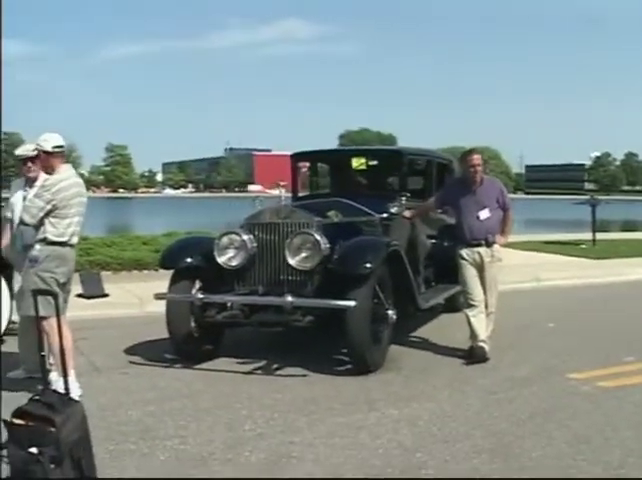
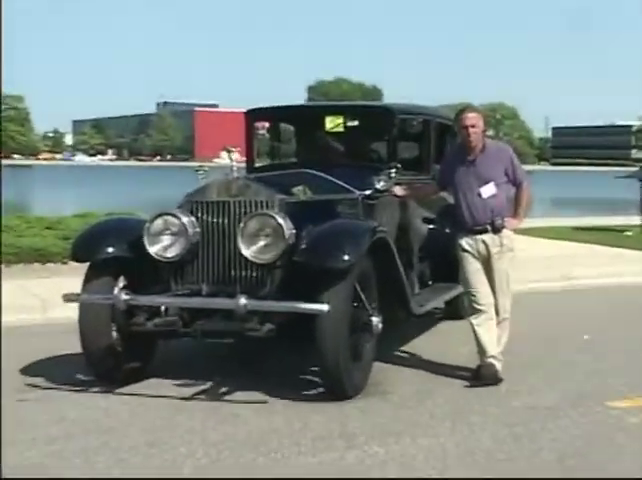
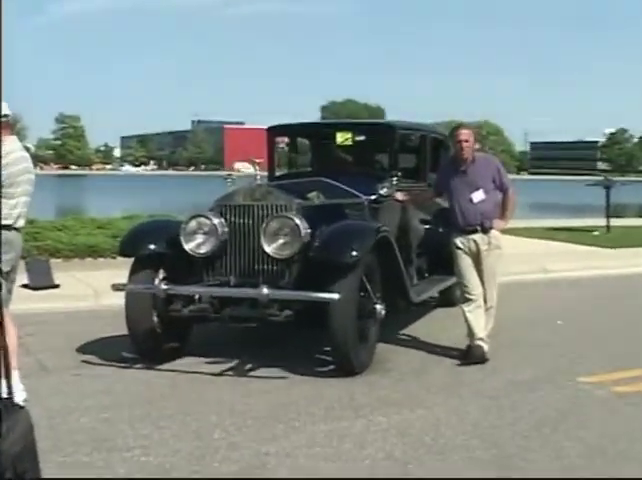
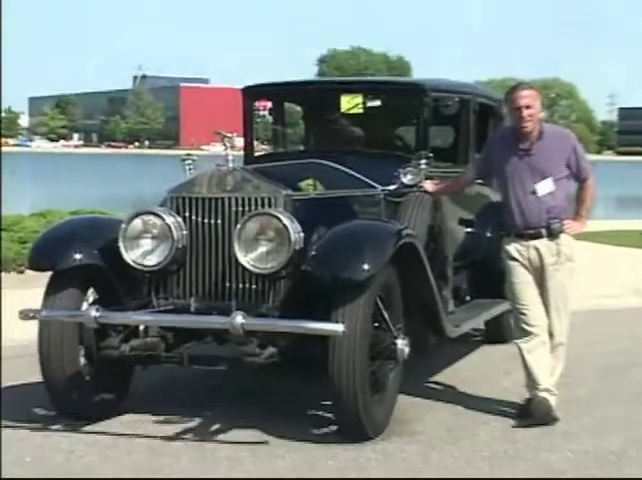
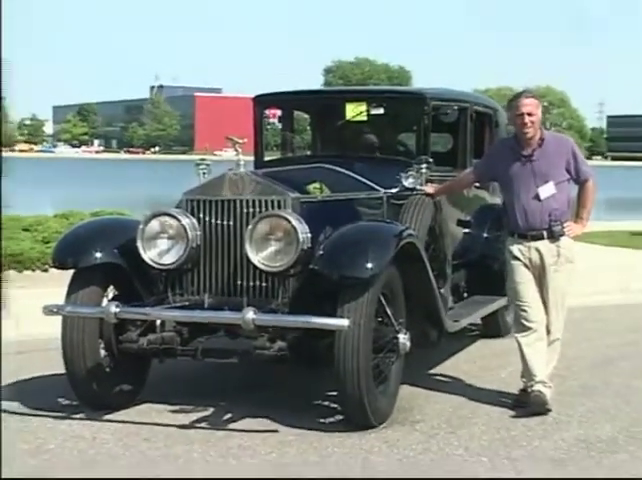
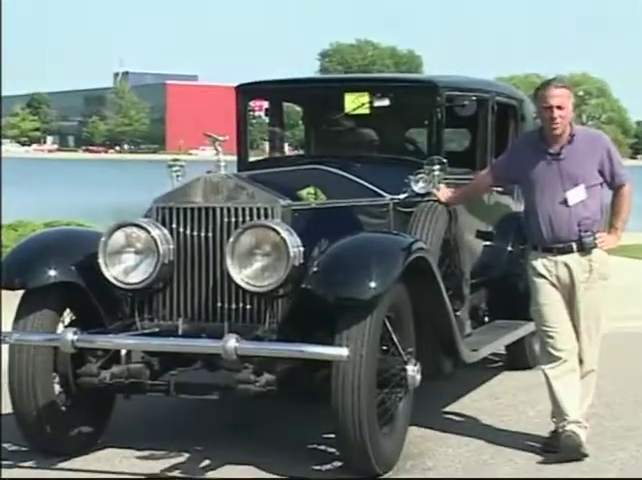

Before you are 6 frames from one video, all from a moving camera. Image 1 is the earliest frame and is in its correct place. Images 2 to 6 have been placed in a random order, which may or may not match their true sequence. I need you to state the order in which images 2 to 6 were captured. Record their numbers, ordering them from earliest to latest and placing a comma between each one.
3, 2, 4, 6, 5
